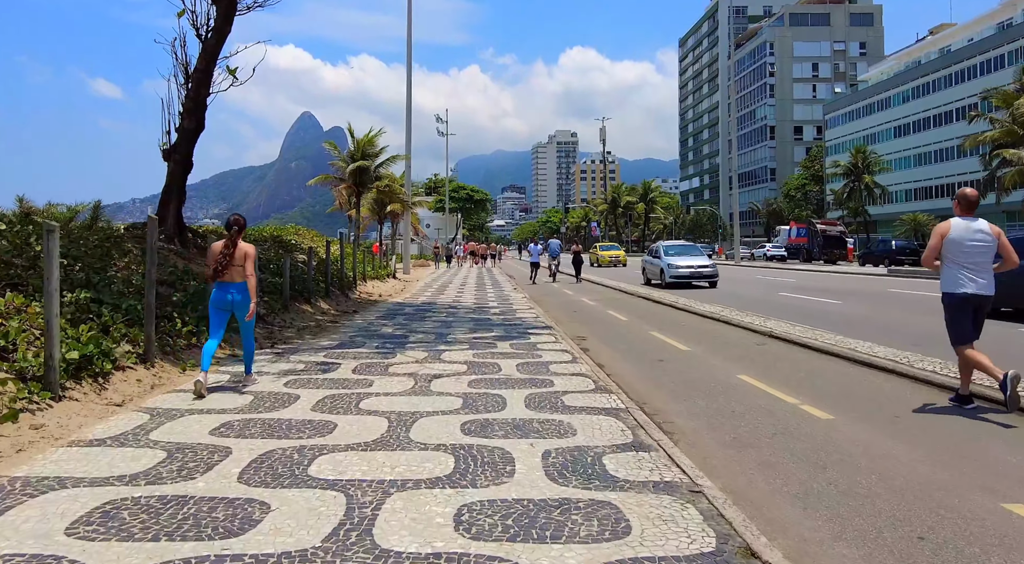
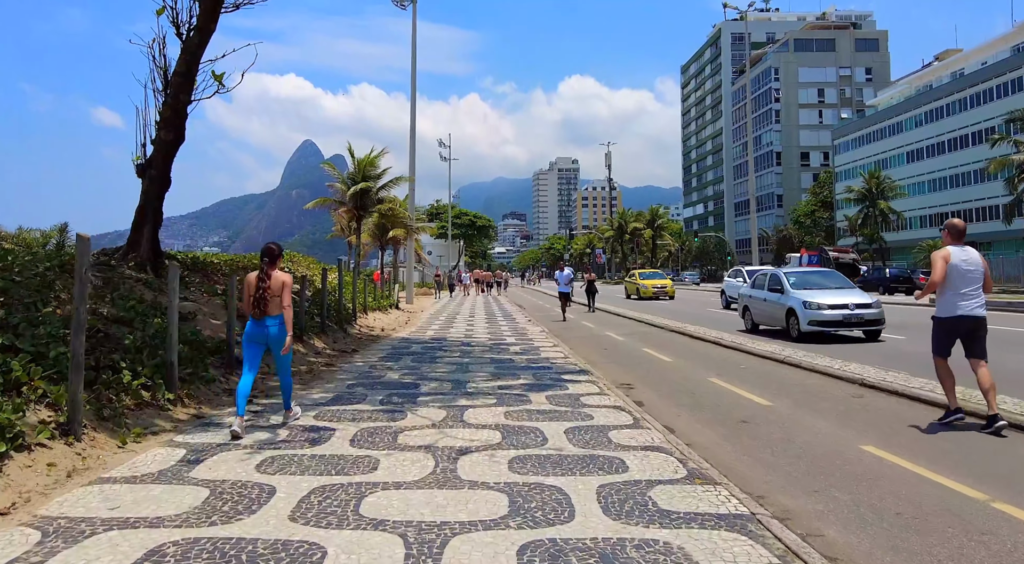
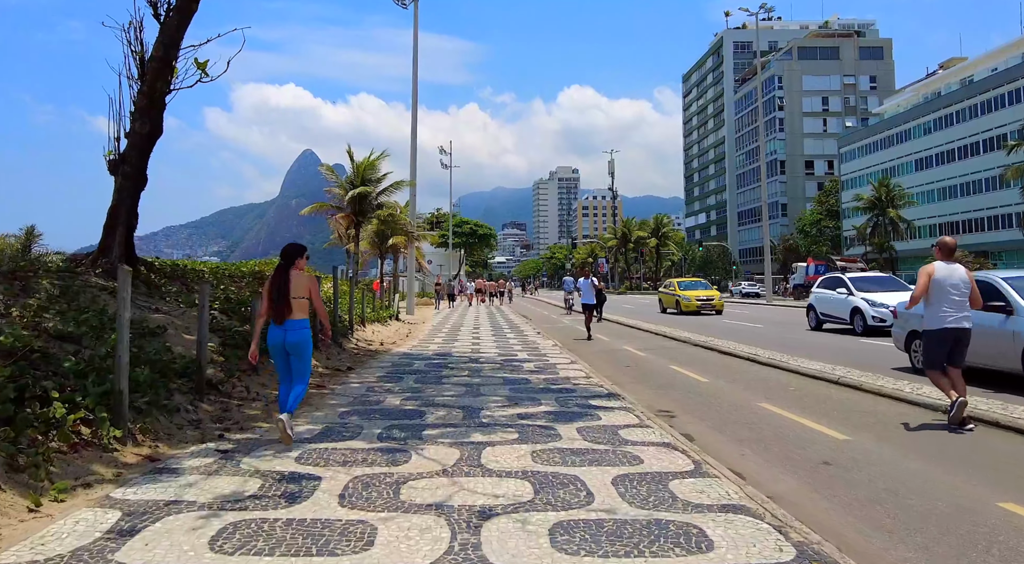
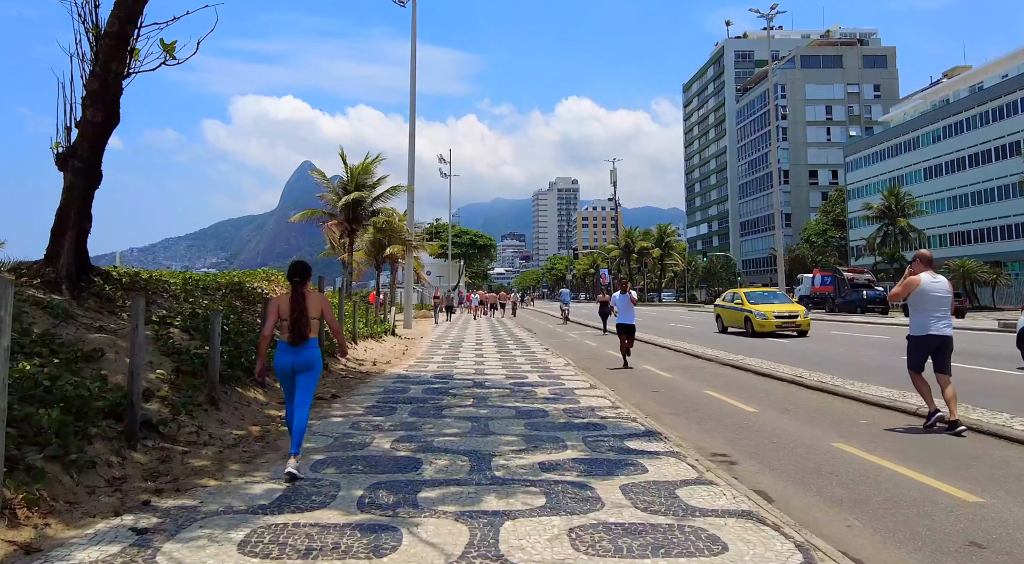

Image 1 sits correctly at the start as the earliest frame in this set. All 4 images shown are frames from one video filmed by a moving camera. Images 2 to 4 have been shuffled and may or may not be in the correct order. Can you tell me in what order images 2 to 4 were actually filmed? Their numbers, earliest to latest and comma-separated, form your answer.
2, 3, 4
